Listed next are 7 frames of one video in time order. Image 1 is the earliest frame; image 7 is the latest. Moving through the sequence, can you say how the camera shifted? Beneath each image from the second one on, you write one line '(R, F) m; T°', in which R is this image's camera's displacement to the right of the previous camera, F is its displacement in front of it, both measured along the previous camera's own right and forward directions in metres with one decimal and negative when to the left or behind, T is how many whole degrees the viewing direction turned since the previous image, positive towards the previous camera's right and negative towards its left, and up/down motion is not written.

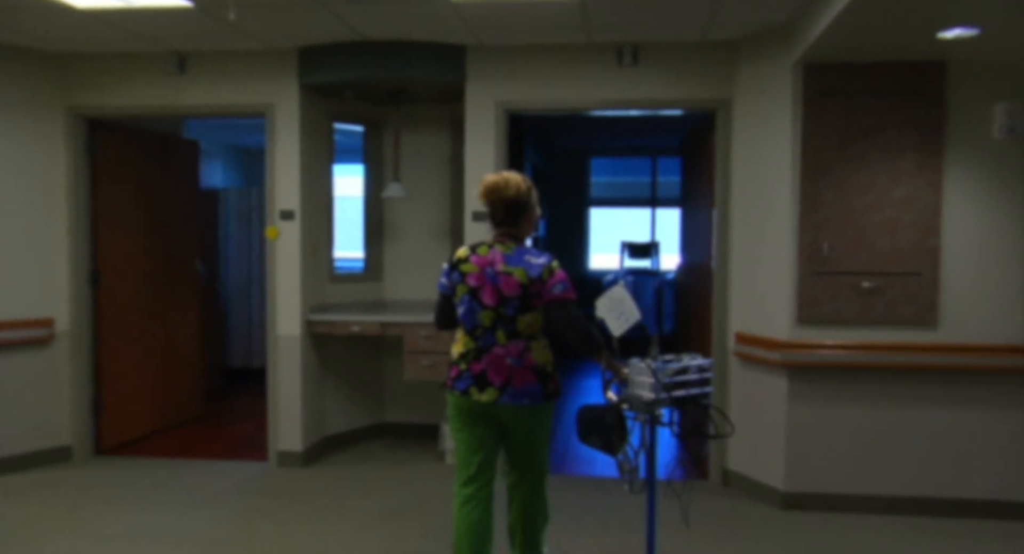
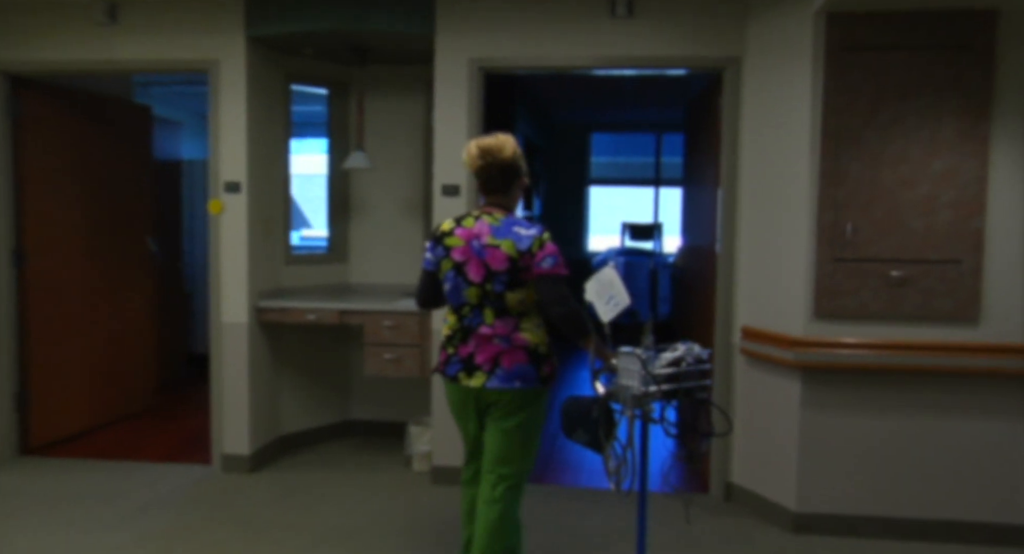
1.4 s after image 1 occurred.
(+0.1, +0.4) m; 0°
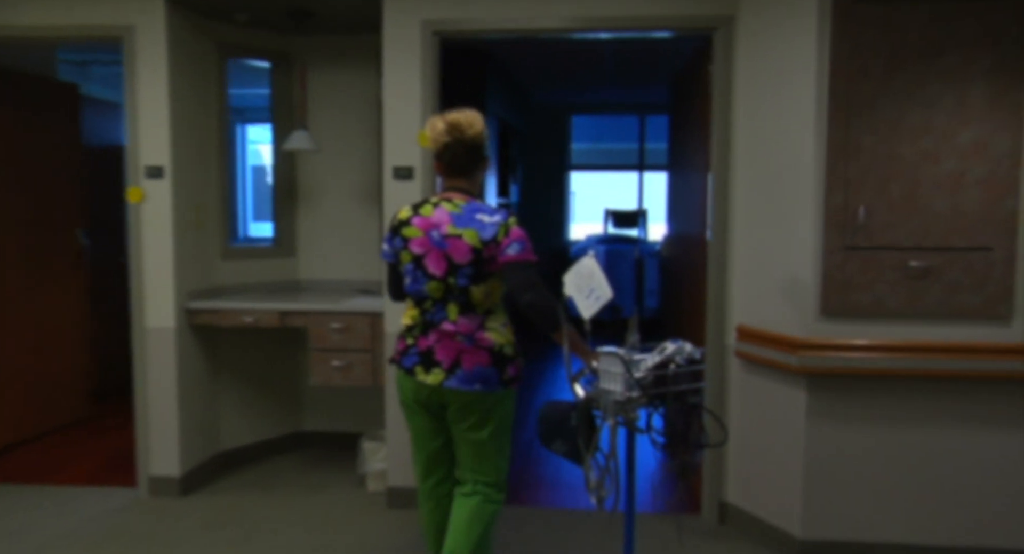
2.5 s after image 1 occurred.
(+0.1, +0.4) m; +1°
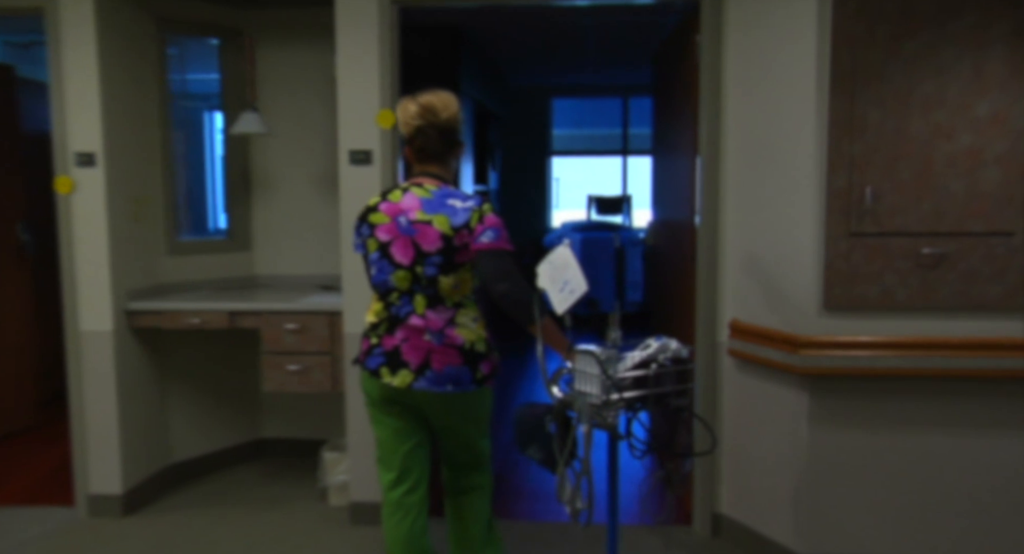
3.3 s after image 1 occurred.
(+0.1, +0.2) m; +1°
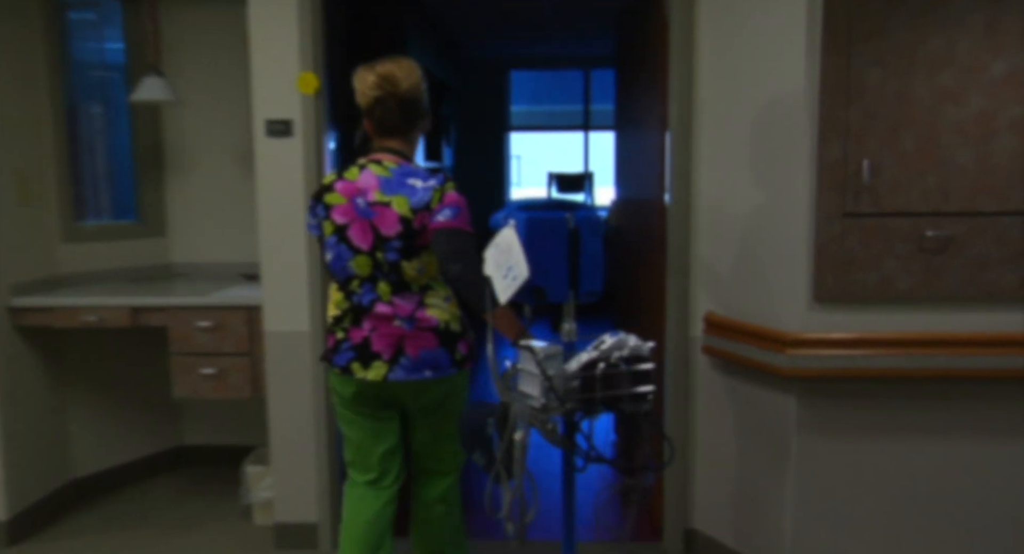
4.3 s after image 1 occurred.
(+0.1, +0.3) m; +3°
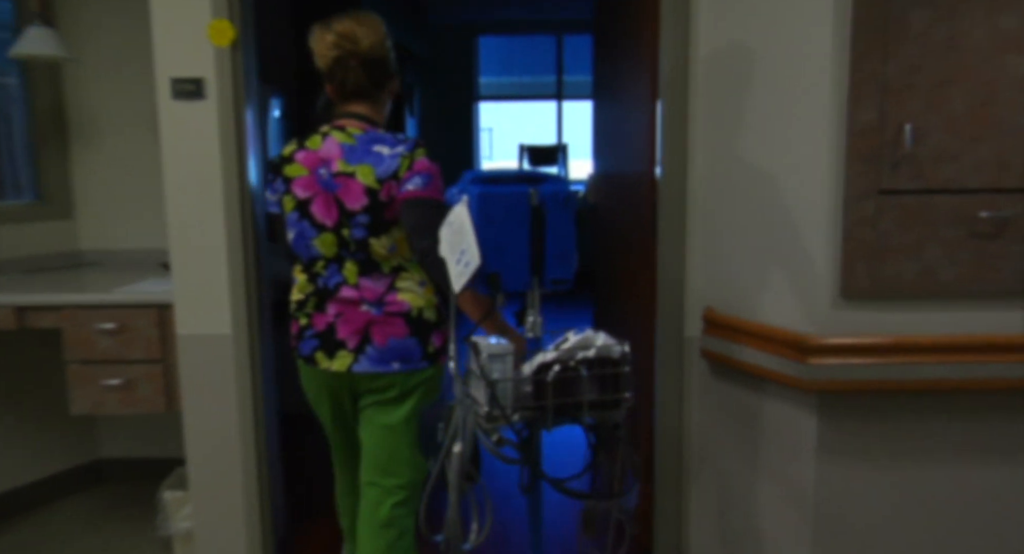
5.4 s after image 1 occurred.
(0.0, +0.3) m; +2°
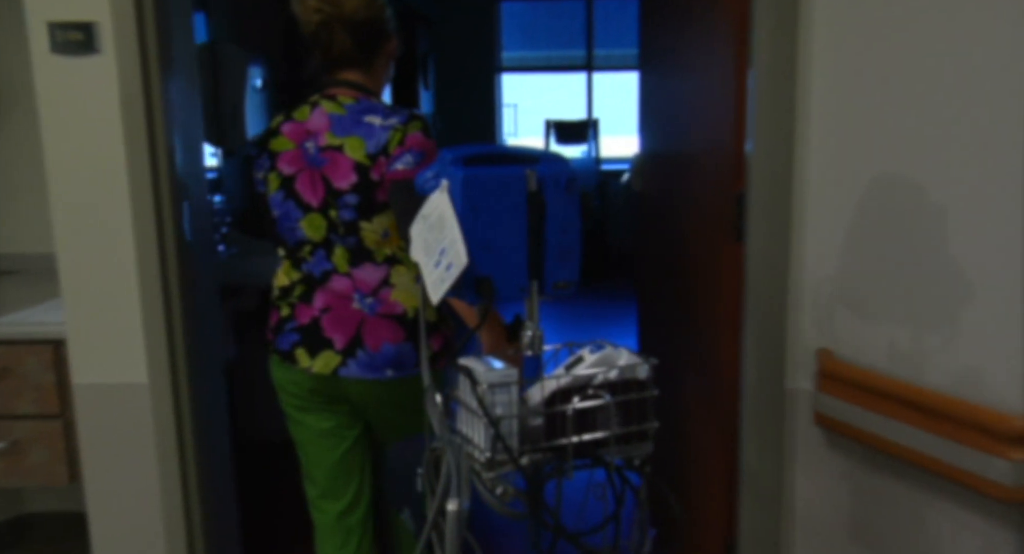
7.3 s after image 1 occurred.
(0.0, +0.5) m; -2°
